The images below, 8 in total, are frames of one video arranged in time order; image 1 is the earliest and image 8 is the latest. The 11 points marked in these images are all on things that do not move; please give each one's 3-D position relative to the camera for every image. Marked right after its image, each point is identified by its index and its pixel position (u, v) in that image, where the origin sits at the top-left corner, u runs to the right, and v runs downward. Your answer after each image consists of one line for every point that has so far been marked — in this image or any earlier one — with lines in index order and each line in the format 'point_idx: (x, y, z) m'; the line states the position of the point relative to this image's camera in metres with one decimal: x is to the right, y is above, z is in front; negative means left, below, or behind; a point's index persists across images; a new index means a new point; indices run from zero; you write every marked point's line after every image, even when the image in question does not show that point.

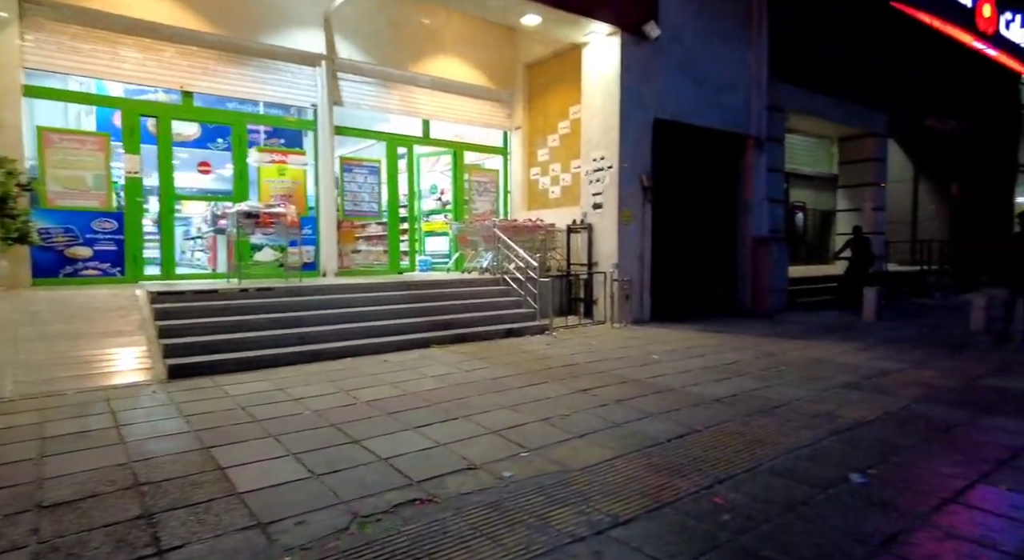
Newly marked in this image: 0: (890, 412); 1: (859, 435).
0: (+3.3, -1.2, +5.0) m
1: (+2.7, -1.2, +4.4) m
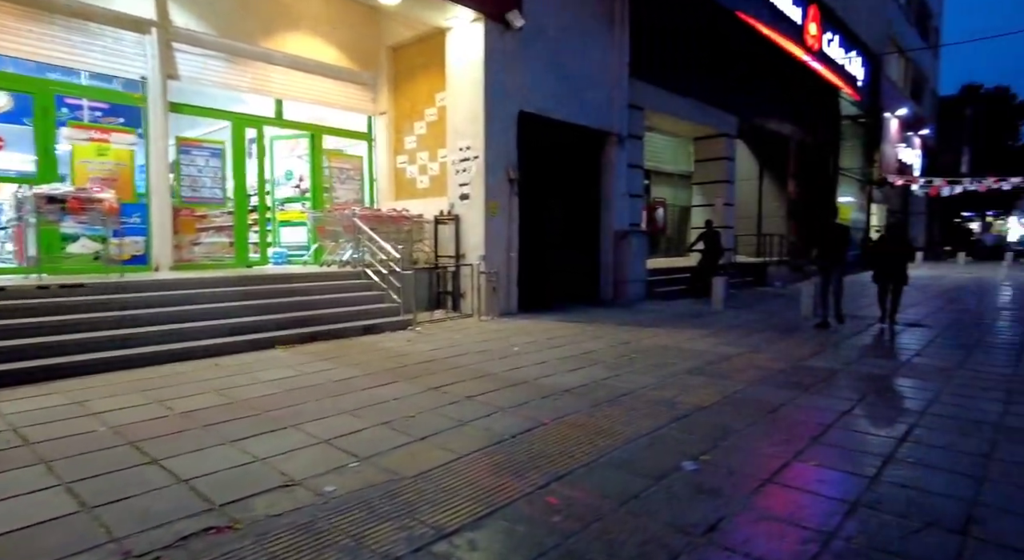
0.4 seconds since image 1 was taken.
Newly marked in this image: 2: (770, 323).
0: (+1.9, -1.1, +5.2) m
1: (+1.5, -1.1, +4.5) m
2: (+4.4, -0.7, +9.5) m
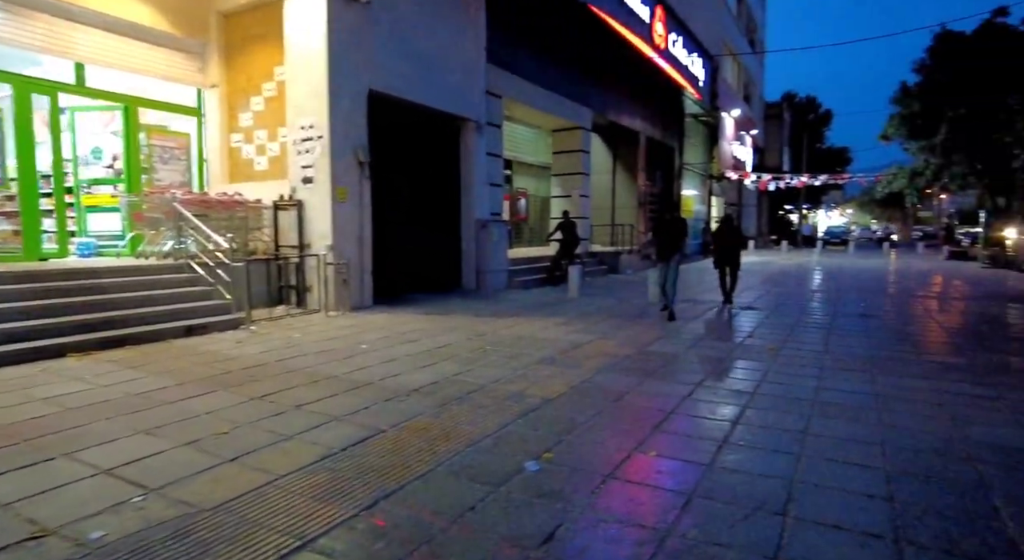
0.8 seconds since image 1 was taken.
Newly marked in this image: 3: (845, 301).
0: (+0.6, -0.9, +5.1) m
1: (+0.2, -1.0, +4.3) m
2: (+1.9, -0.5, +9.9) m
3: (+7.0, -0.4, +11.9) m
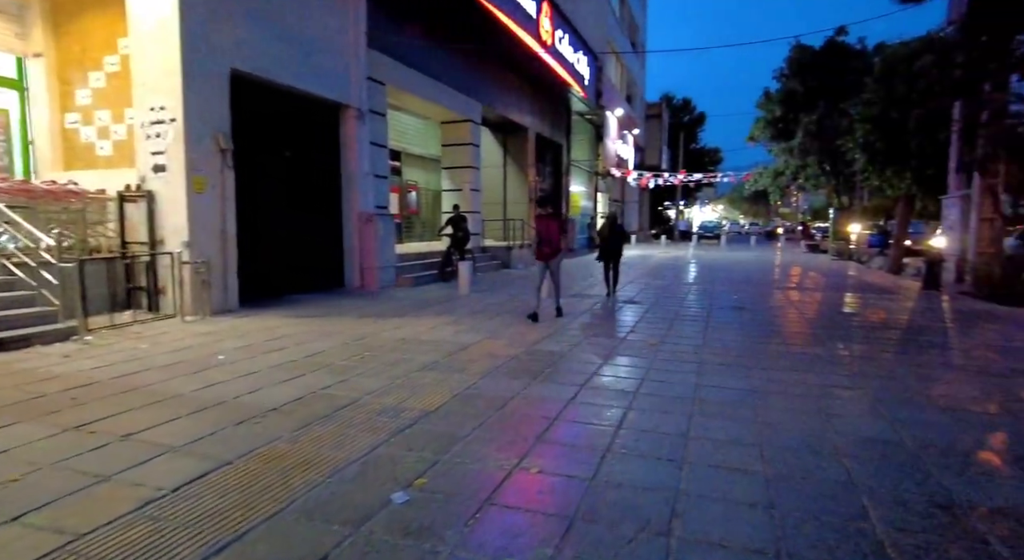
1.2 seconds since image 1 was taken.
0: (-0.5, -1.0, +4.7) m
1: (-0.6, -1.1, +4.0) m
2: (0.0, -0.5, +9.7) m
3: (+4.6, -0.3, +12.6) m
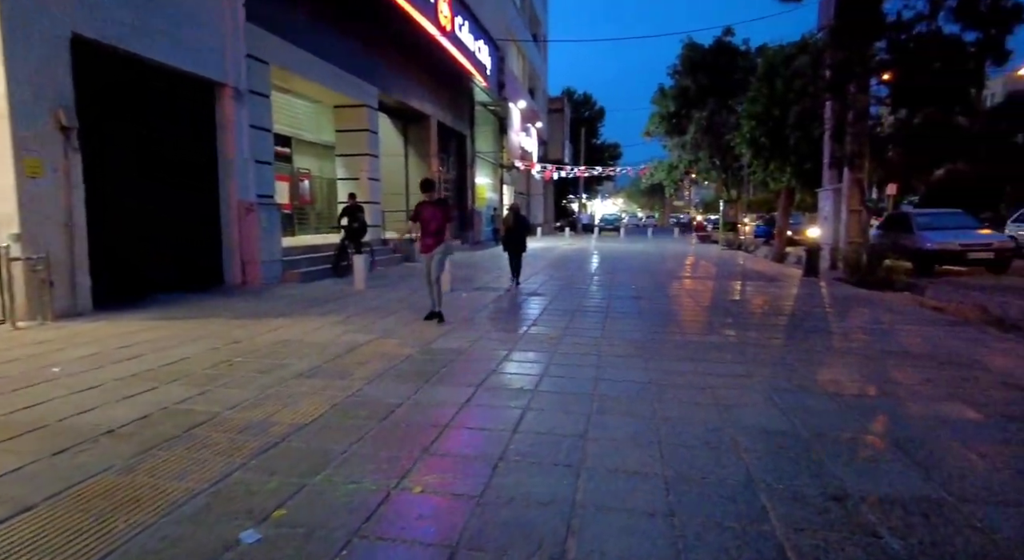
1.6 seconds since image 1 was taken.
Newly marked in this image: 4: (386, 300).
0: (-1.3, -0.9, +4.2) m
1: (-1.4, -1.0, +3.4) m
2: (-1.7, -0.4, +9.2) m
3: (+2.4, -0.1, +12.8) m
4: (-2.1, -0.3, +9.3) m
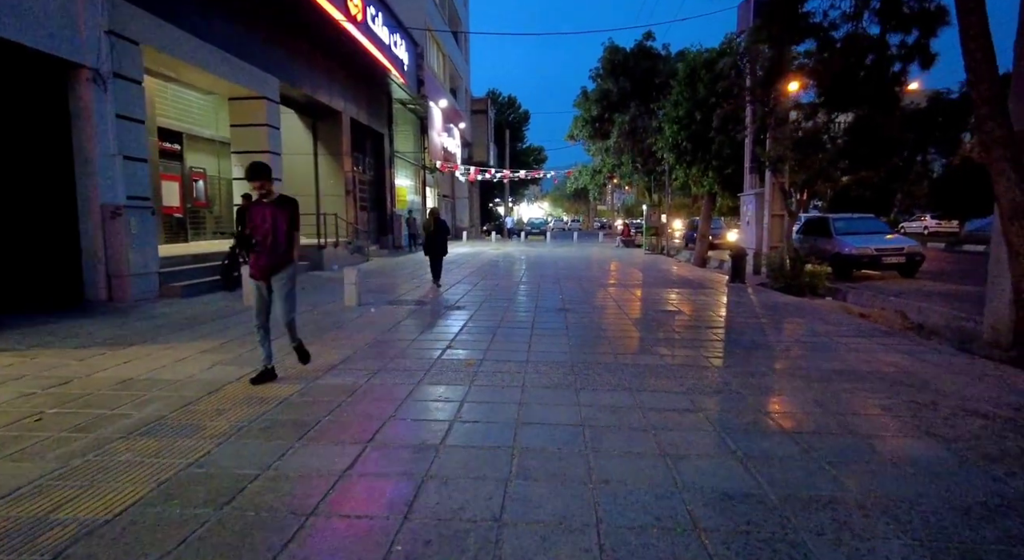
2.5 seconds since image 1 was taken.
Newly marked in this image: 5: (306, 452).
0: (-1.9, -1.1, +3.1) m
1: (-1.8, -1.2, +2.3) m
2: (-2.9, -0.6, +8.0) m
3: (+0.7, -0.2, +12.1) m
4: (-3.3, -0.6, +8.0) m
5: (-1.3, -1.0, +3.5) m
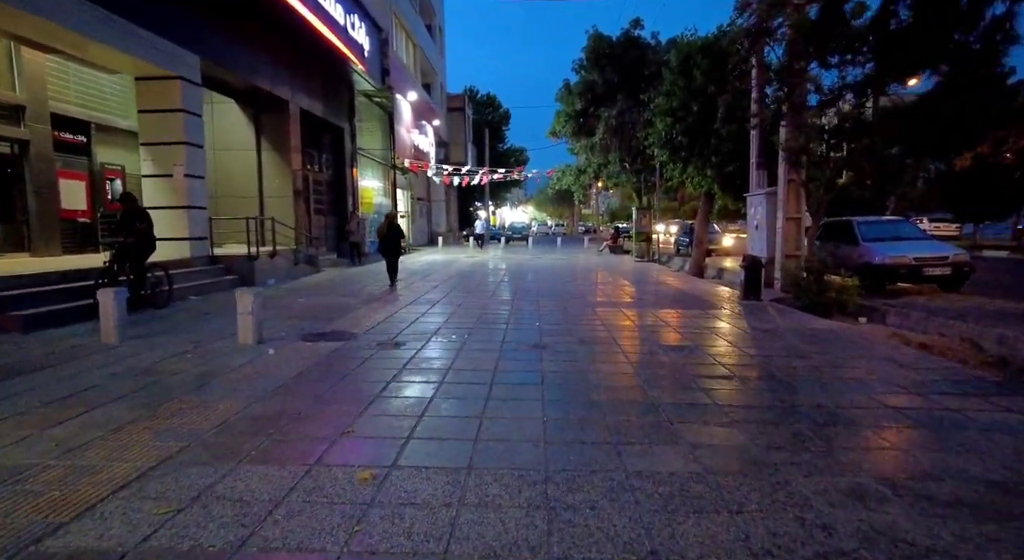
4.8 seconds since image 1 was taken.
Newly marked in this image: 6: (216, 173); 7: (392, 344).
0: (-2.2, -1.4, +0.7) m
1: (-2.1, -1.5, -0.1) m
2: (-3.3, -0.9, +5.6) m
3: (+0.1, -0.6, +9.8) m
4: (-3.8, -0.9, +5.6) m
5: (-1.6, -1.3, +1.1) m
6: (-8.8, +3.2, +16.8) m
7: (-1.5, -0.8, +6.9) m
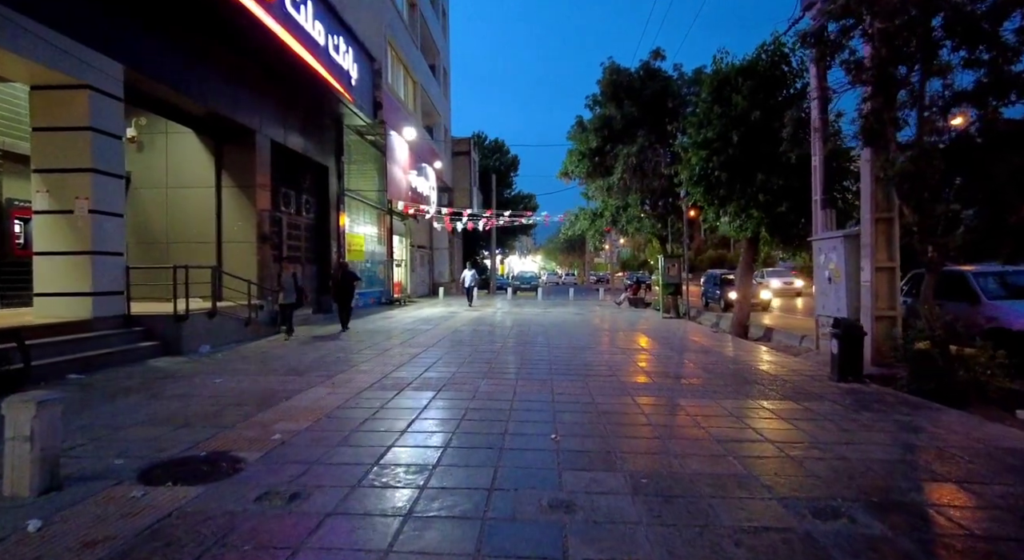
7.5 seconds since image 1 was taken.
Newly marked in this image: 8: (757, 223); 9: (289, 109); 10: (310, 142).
0: (-2.4, -1.5, -2.3) m
1: (-2.3, -1.5, -3.1) m
2: (-3.4, -1.4, +2.6) m
3: (+0.1, -1.5, +6.7) m
4: (-3.8, -1.4, +2.7) m
5: (-1.7, -1.5, -1.9) m
6: (-8.6, +1.7, +14.2) m
7: (-1.5, -1.5, +3.9) m
8: (+6.1, +1.4, +14.3) m
9: (-6.2, +4.8, +15.9) m
10: (-6.1, +4.2, +17.2) m
